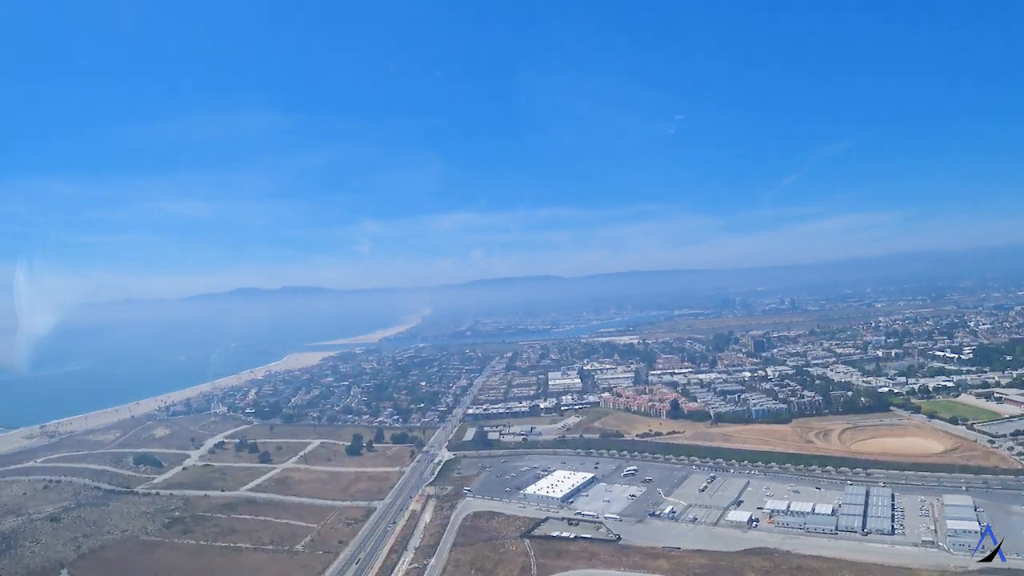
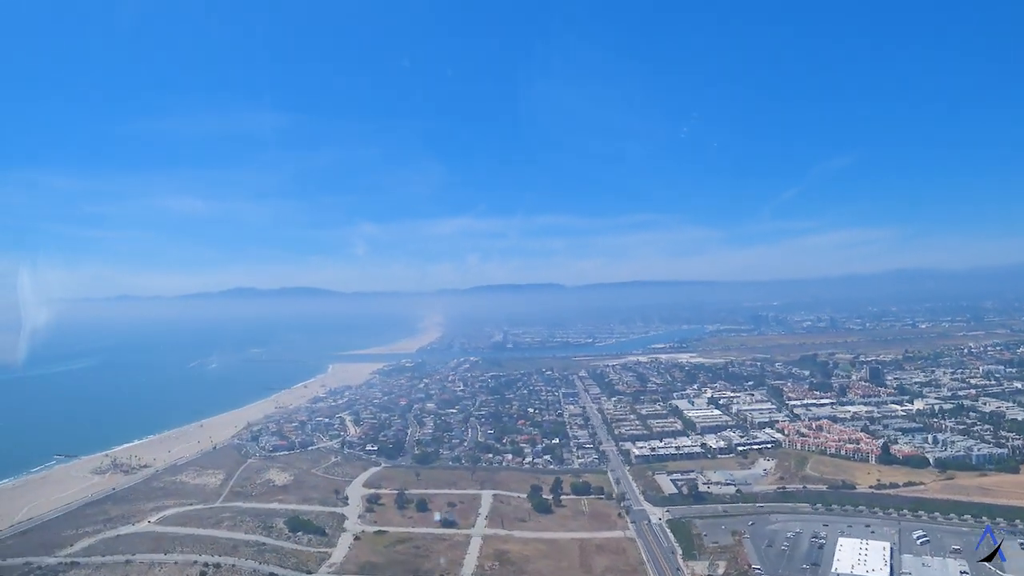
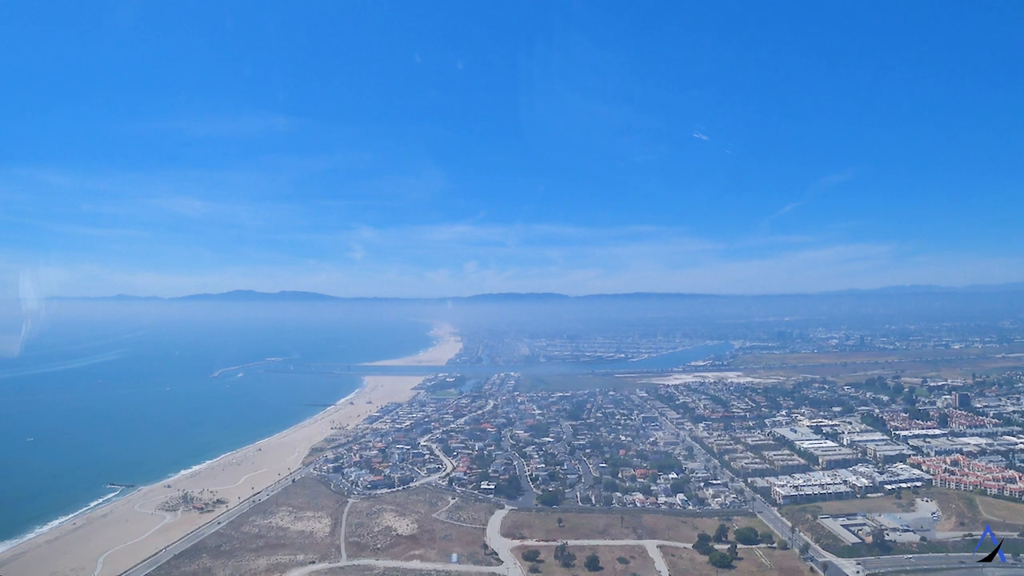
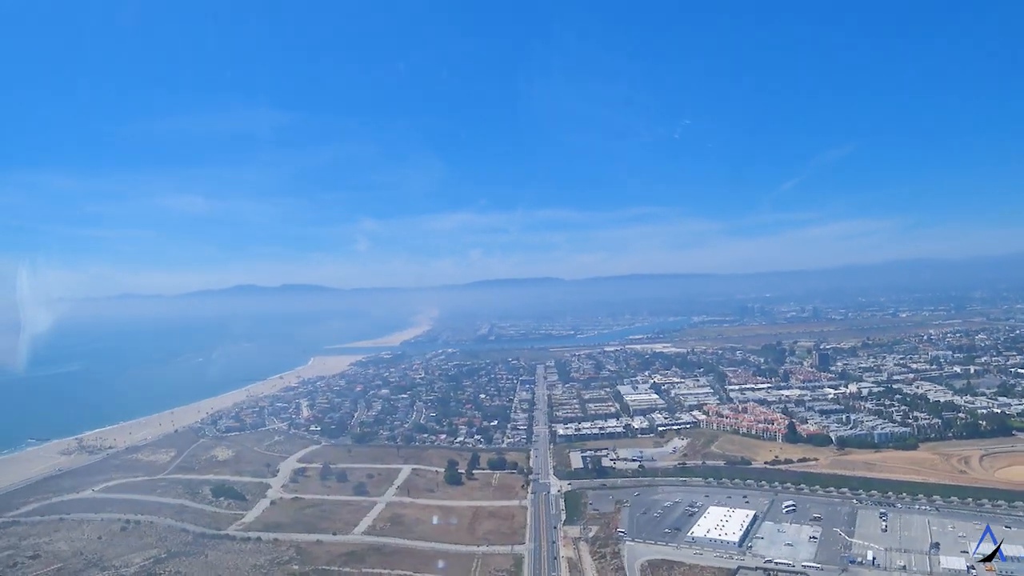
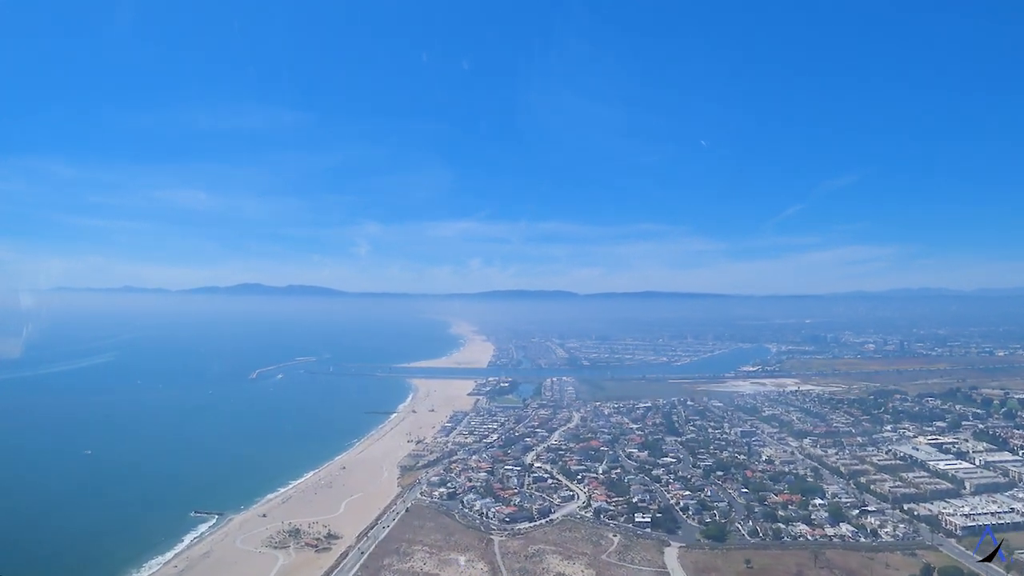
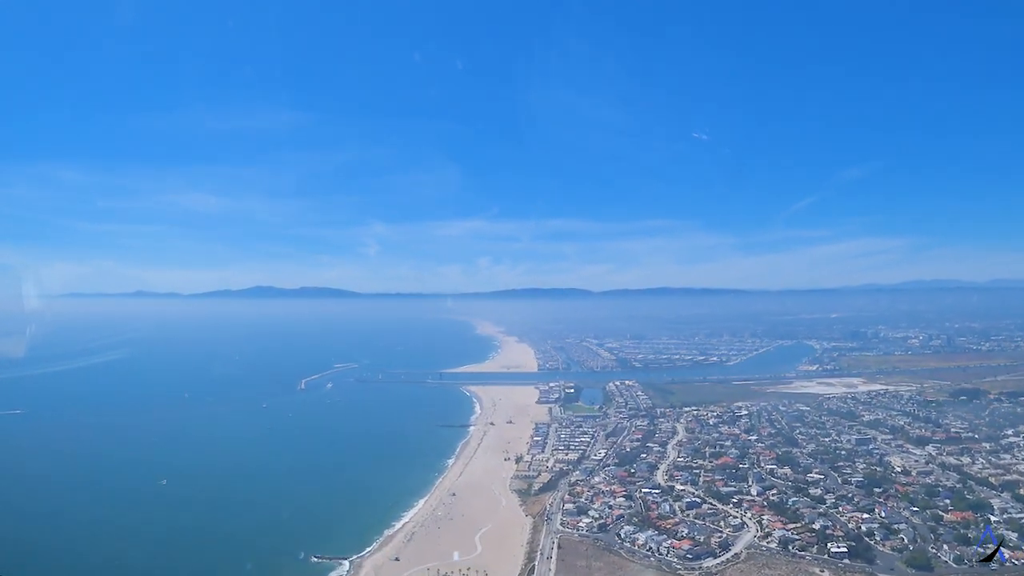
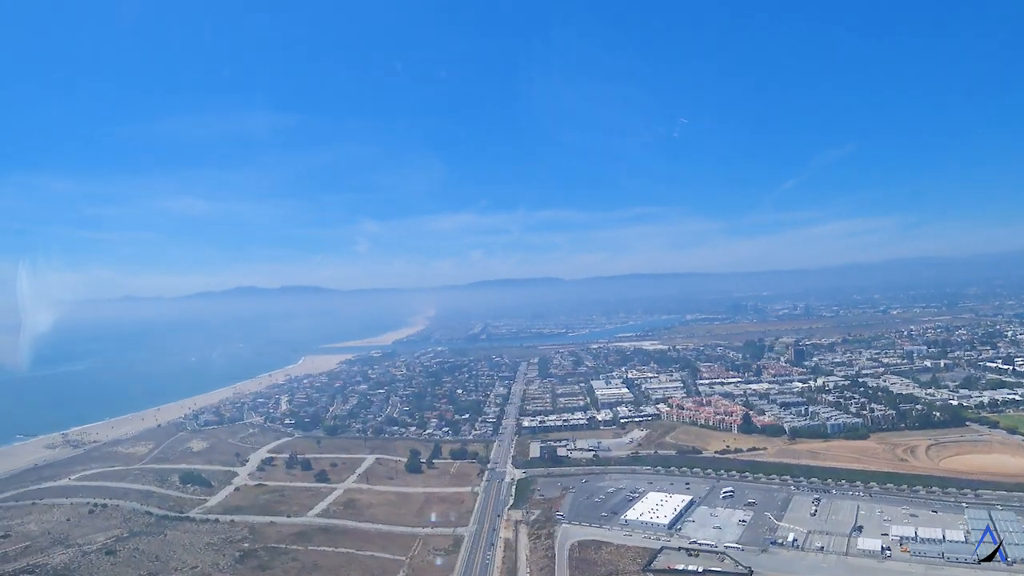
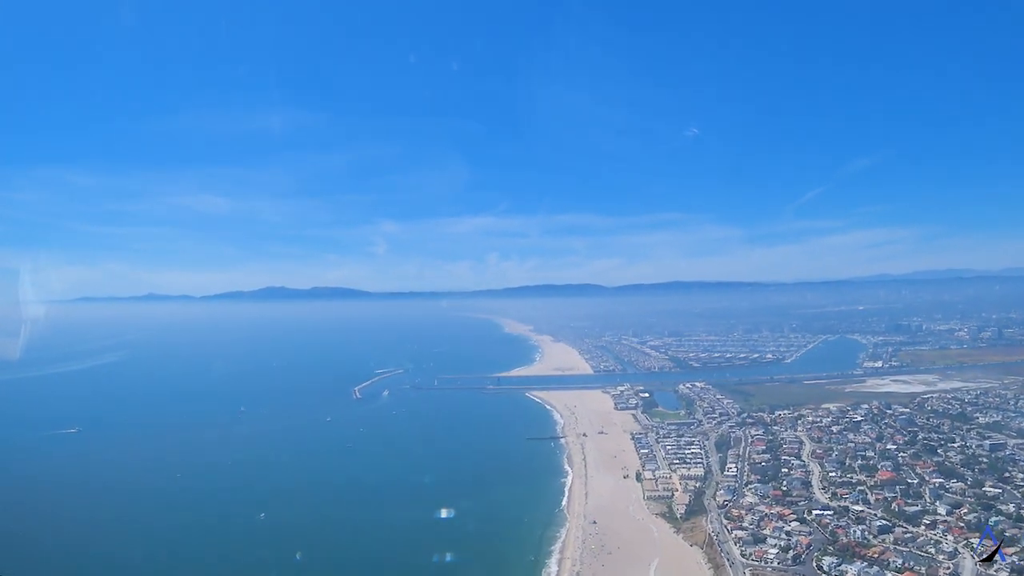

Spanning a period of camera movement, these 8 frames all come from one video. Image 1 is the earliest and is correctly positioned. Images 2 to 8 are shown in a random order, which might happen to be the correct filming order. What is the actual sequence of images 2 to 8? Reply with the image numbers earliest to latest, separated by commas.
7, 4, 2, 3, 5, 6, 8
